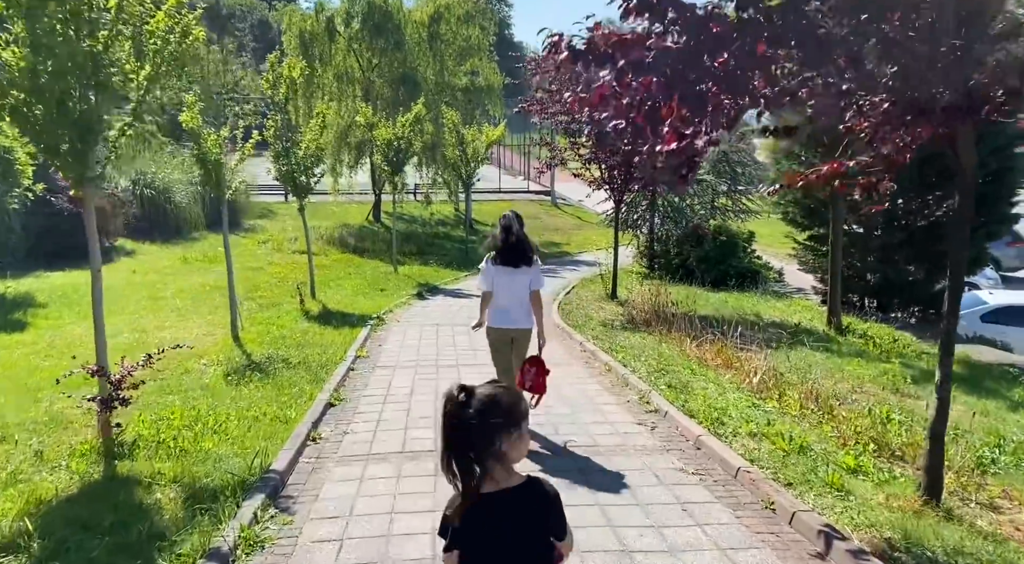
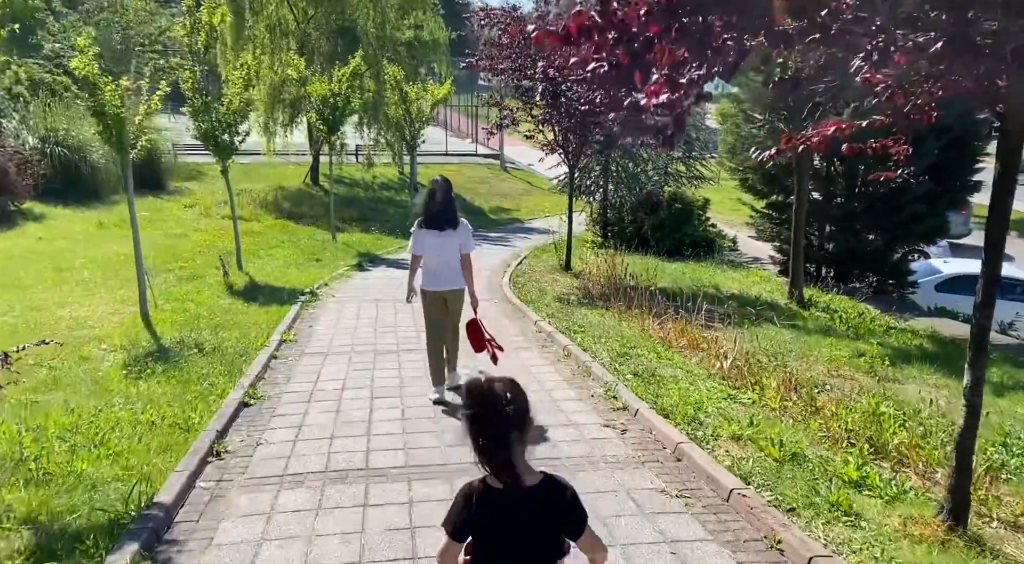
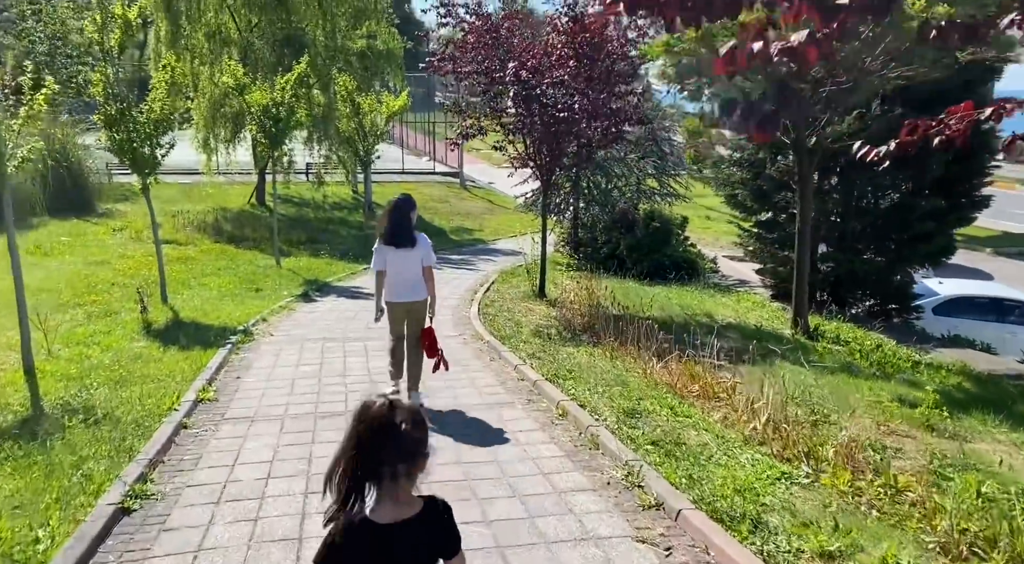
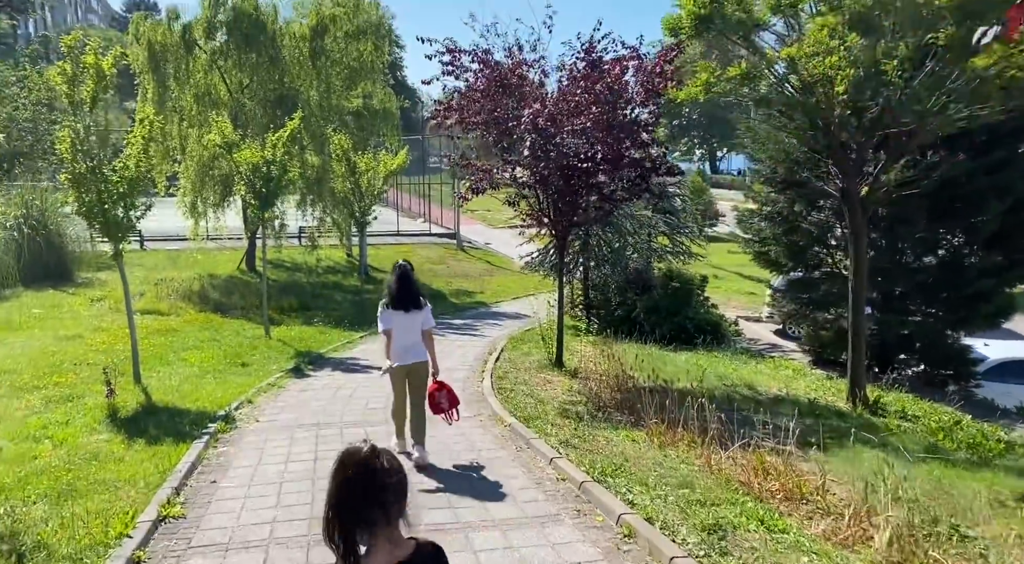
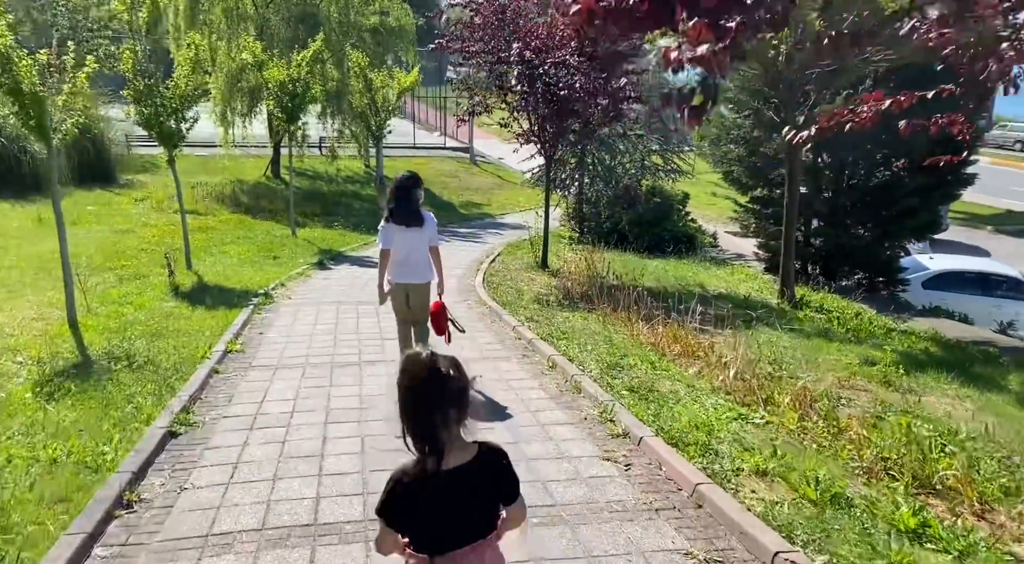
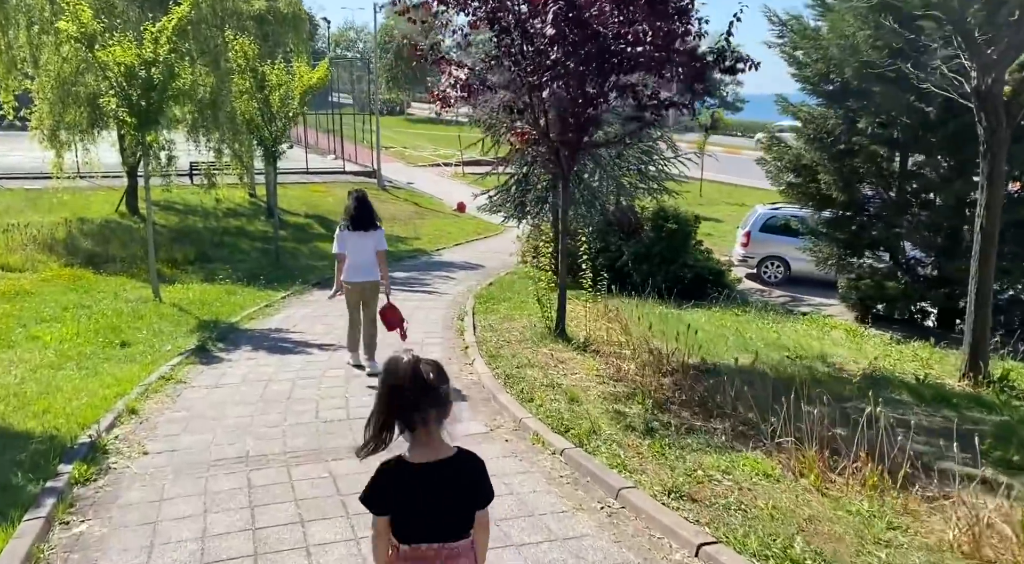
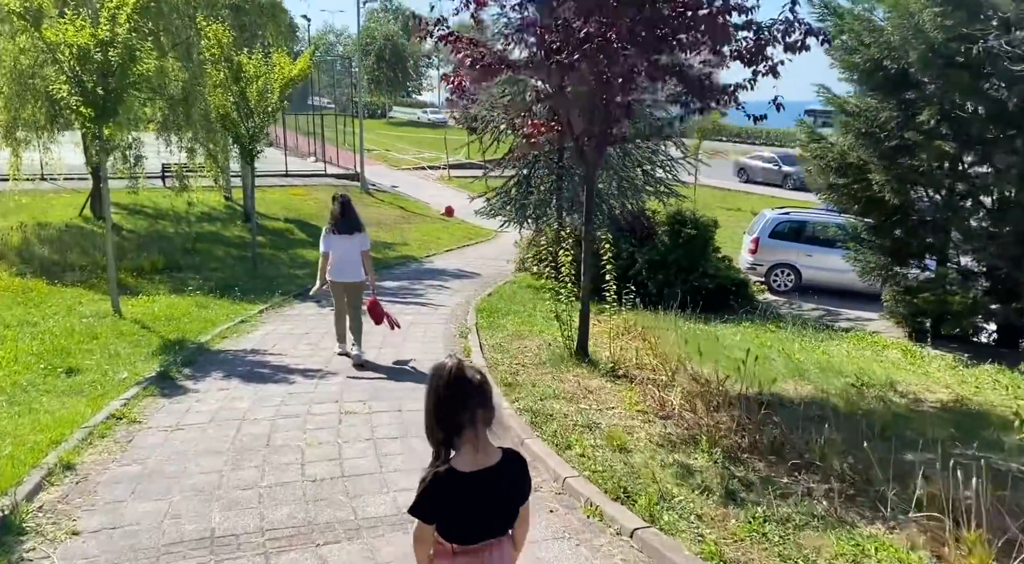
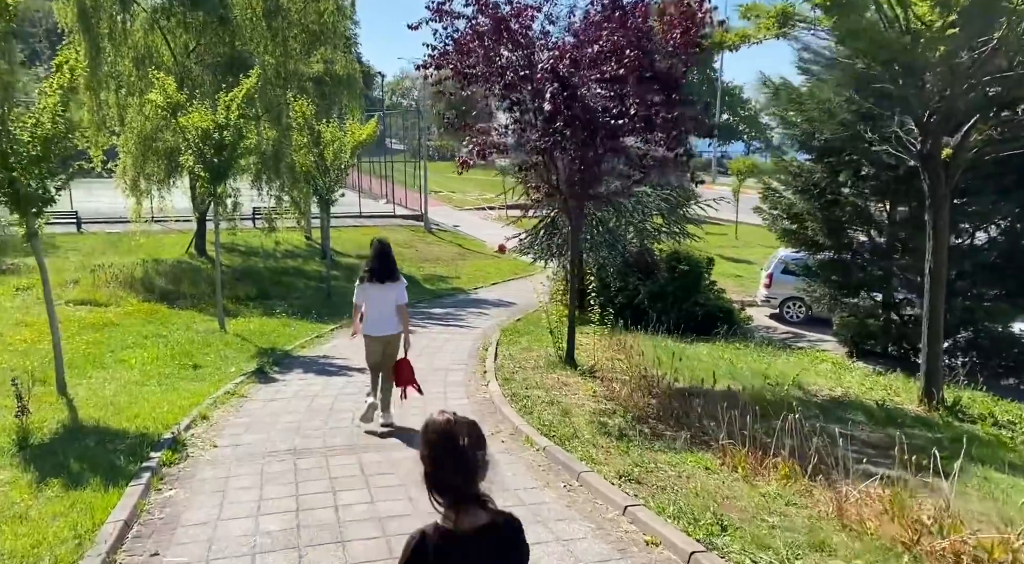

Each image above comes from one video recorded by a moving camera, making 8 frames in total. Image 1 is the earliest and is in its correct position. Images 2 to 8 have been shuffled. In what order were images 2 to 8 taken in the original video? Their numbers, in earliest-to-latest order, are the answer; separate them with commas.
2, 5, 3, 4, 8, 6, 7
